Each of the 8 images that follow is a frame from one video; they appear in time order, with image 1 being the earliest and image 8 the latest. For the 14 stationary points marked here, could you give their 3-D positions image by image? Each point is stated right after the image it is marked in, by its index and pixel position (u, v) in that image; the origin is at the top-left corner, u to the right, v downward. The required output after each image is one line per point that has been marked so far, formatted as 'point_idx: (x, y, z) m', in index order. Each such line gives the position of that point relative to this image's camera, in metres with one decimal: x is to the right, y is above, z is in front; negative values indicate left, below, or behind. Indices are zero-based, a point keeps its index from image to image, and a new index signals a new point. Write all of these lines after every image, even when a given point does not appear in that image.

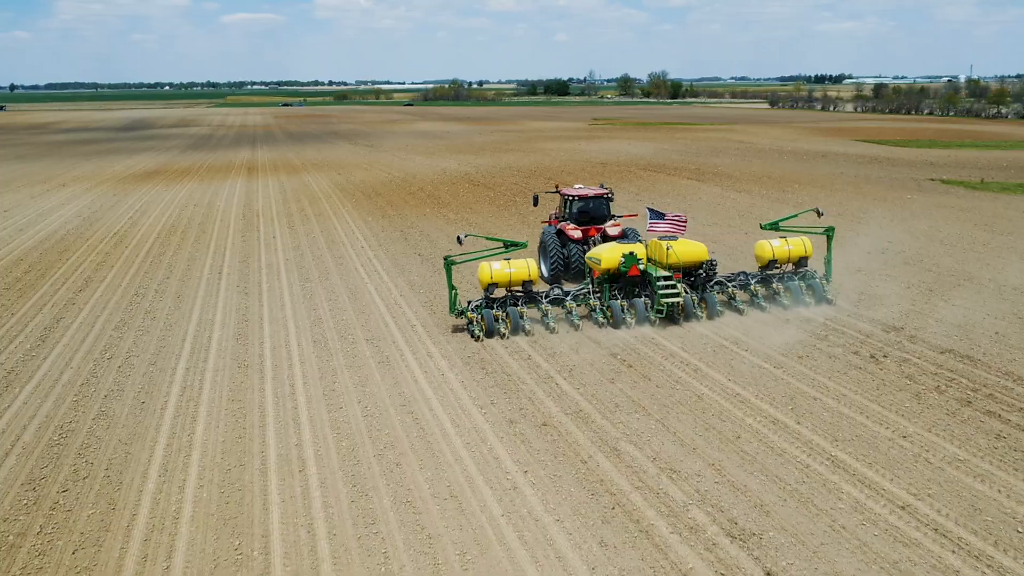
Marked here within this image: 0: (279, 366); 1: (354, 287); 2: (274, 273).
0: (-2.6, -0.9, +11.1) m
1: (-2.4, 0.0, +15.1) m
2: (-3.9, +0.2, +16.4) m
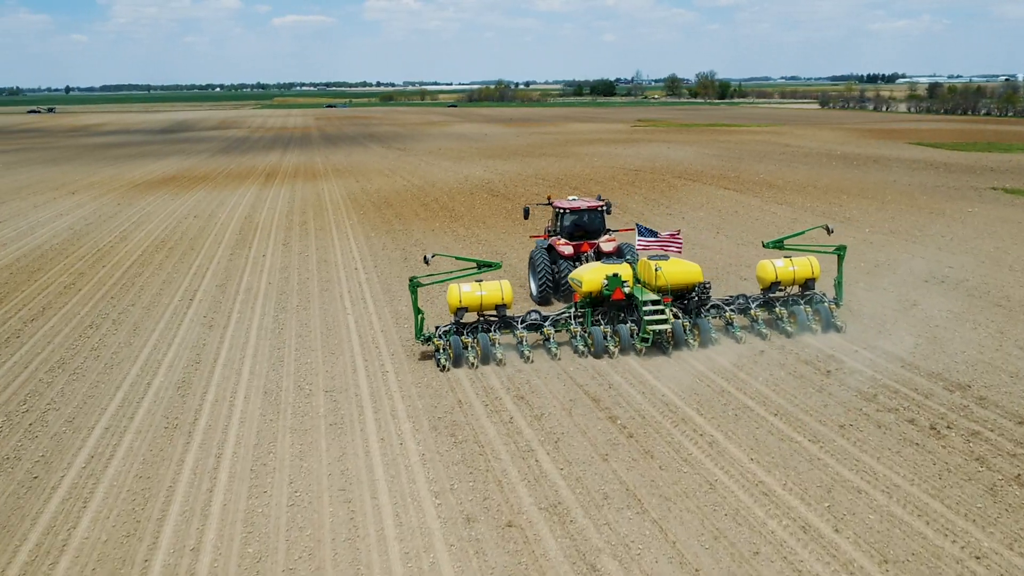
0: (-2.8, -1.3, +9.4) m
1: (-2.4, -0.5, +13.3) m
2: (-3.9, -0.2, +14.7) m
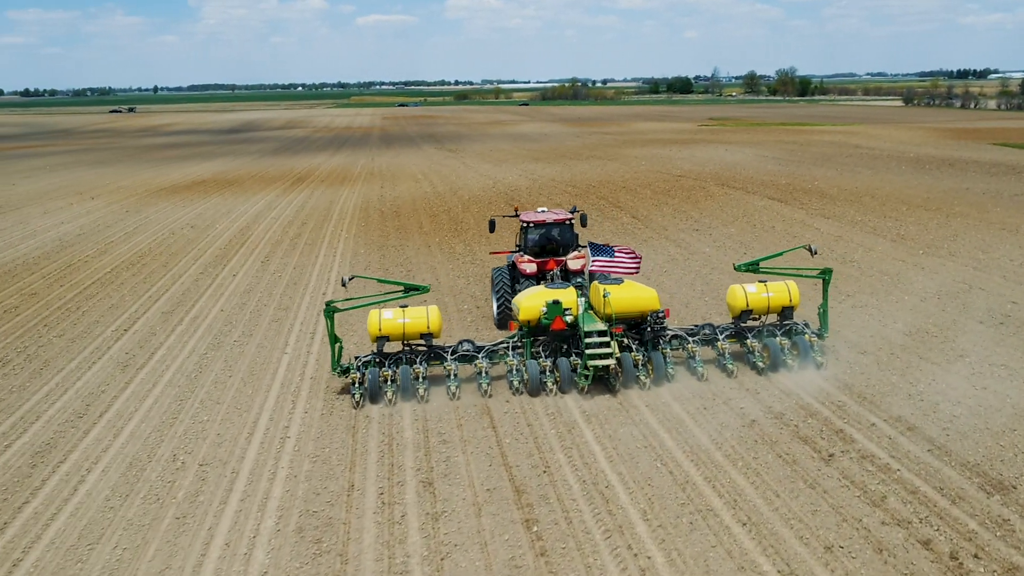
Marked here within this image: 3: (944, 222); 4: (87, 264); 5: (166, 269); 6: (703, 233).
0: (-3.6, -1.7, +7.5) m
1: (-2.9, -0.9, +11.5) m
2: (-4.2, -0.6, +13.0) m
3: (+8.7, +1.3, +20.0) m
4: (-7.9, +0.5, +18.5) m
5: (-6.2, +0.4, +17.7) m
6: (+3.5, +1.0, +18.3) m
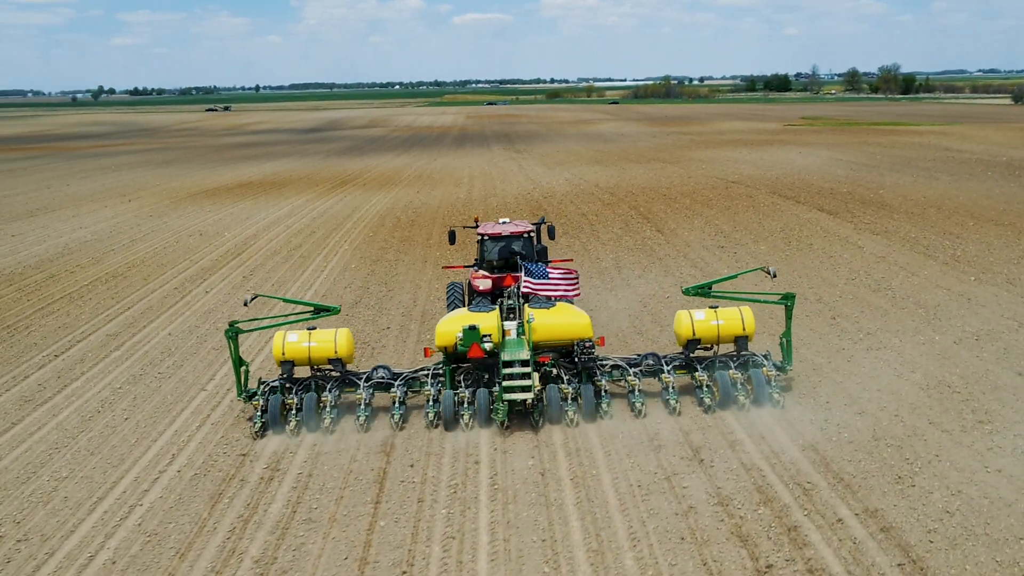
0: (-4.6, -2.0, +6.3) m
1: (-3.5, -1.2, +10.2) m
2: (-4.7, -0.9, +11.8) m
3: (+8.9, +0.9, +17.6) m
4: (-7.8, +0.3, +17.7) m
5: (-6.1, +0.1, +16.7) m
6: (+3.5, +0.6, +16.4) m
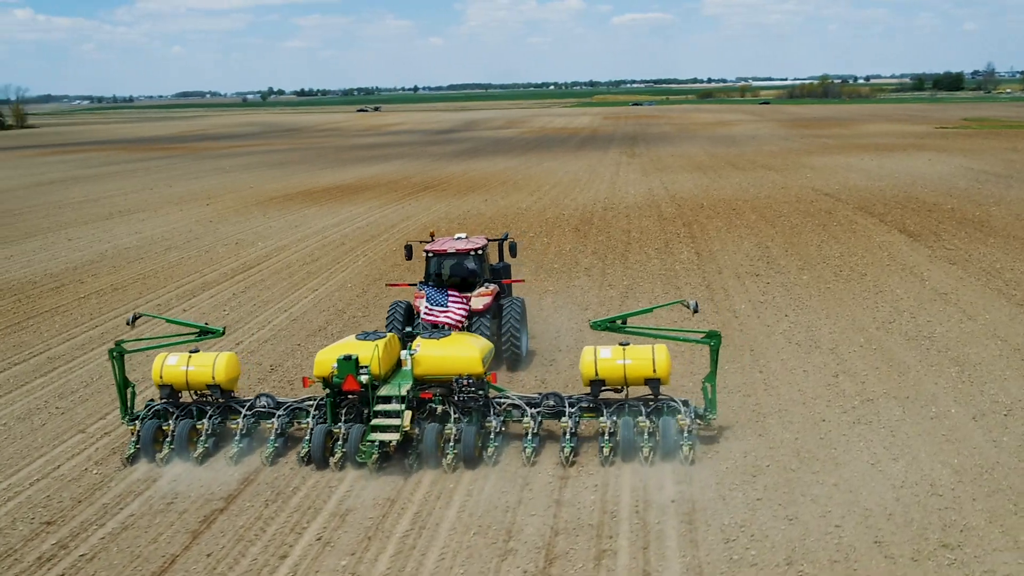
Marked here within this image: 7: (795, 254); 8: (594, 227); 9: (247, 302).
0: (-6.0, -2.3, +5.5) m
1: (-4.4, -1.5, +9.2) m
2: (-5.3, -1.1, +10.9) m
3: (+9.0, +0.2, +14.6) m
4: (-7.4, +0.1, +17.2) m
5: (-6.0, -0.1, +16.0) m
6: (+3.5, +0.1, +14.2) m
7: (+4.6, +0.6, +16.1) m
8: (+1.7, +1.2, +19.8) m
9: (-3.9, -0.2, +14.8) m
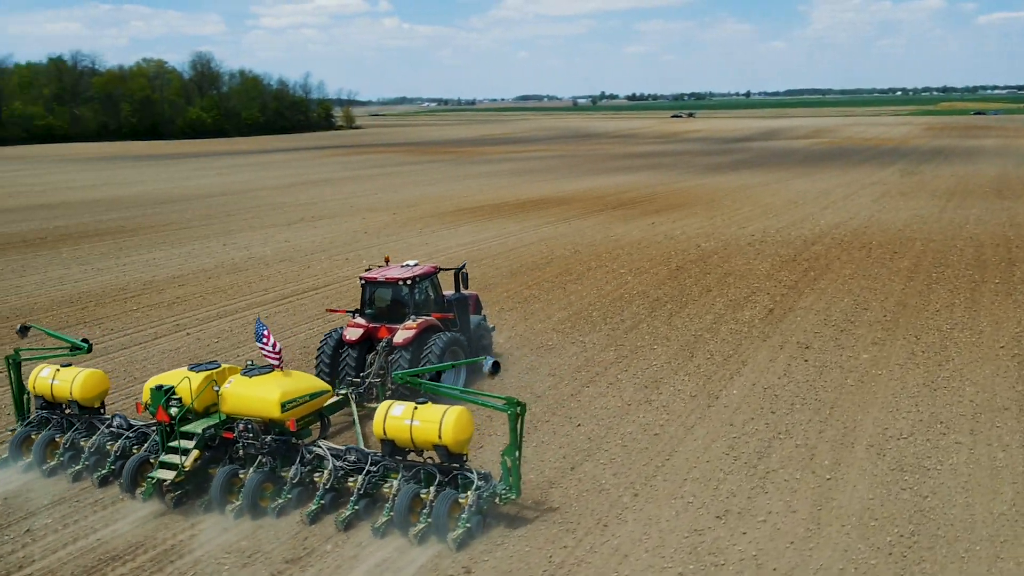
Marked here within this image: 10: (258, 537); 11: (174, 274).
0: (-8.7, -2.4, +6.0) m
1: (-5.9, -1.7, +8.9) m
2: (-6.2, -1.4, +10.9) m
3: (+8.6, -1.0, +9.9) m
4: (-6.2, -0.1, +17.5) m
5: (-5.3, -0.4, +15.8) m
6: (+3.2, -0.8, +11.2) m
7: (+4.8, -0.4, +12.6) m
8: (+3.3, +0.4, +17.1) m
9: (-3.7, -0.6, +14.1) m
10: (-1.9, -1.8, +7.3) m
11: (-6.7, +0.2, +19.6) m
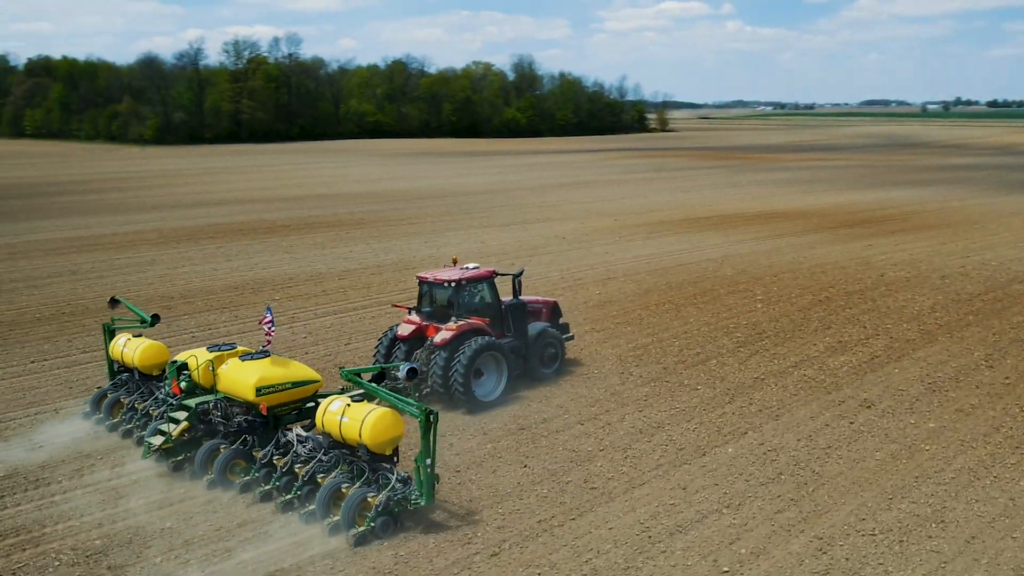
0: (-9.9, -1.9, +8.3) m
1: (-6.3, -1.5, +10.2) m
2: (-5.9, -1.1, +12.2) m
3: (+7.8, -1.9, +6.5) m
4: (-3.7, 0.0, +18.4) m
5: (-3.3, -0.3, +16.6) m
6: (+3.2, -1.2, +9.5) m
7: (+5.2, -1.0, +10.3) m
8: (+5.2, -0.2, +15.1) m
9: (-2.4, -0.6, +14.4) m
10: (-3.0, -1.9, +7.4) m
11: (-3.4, +0.4, +20.6) m
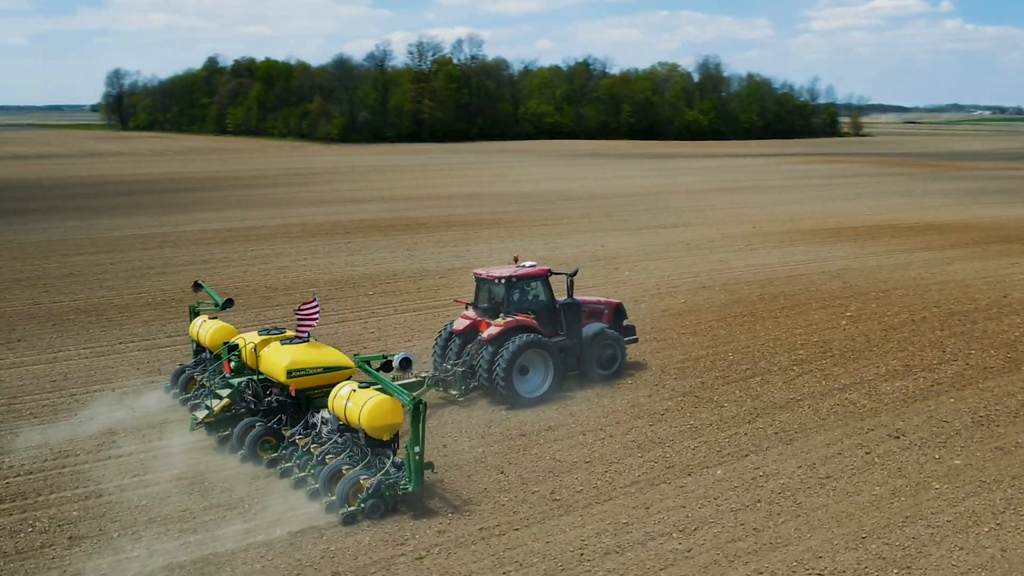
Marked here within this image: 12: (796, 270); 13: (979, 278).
0: (-9.9, -1.5, +10.1) m
1: (-6.0, -1.3, +11.3) m
2: (-5.3, -0.9, +13.1) m
3: (+7.1, -2.2, +5.0) m
4: (-1.9, +0.1, +18.9) m
5: (-1.9, -0.2, +17.0) m
6: (+3.1, -1.4, +8.8) m
7: (+5.2, -1.3, +9.3) m
8: (+6.2, -0.5, +13.9) m
9: (-1.4, -0.6, +14.7) m
10: (-3.3, -1.8, +7.9) m
11: (-1.3, +0.4, +21.0) m
12: (+5.6, +0.4, +19.8) m
13: (+8.7, +0.2, +18.5) m
